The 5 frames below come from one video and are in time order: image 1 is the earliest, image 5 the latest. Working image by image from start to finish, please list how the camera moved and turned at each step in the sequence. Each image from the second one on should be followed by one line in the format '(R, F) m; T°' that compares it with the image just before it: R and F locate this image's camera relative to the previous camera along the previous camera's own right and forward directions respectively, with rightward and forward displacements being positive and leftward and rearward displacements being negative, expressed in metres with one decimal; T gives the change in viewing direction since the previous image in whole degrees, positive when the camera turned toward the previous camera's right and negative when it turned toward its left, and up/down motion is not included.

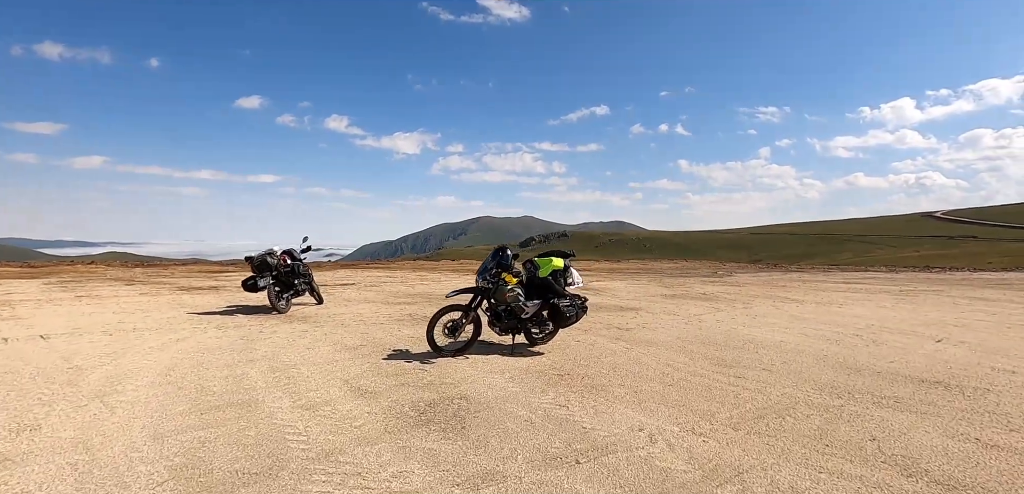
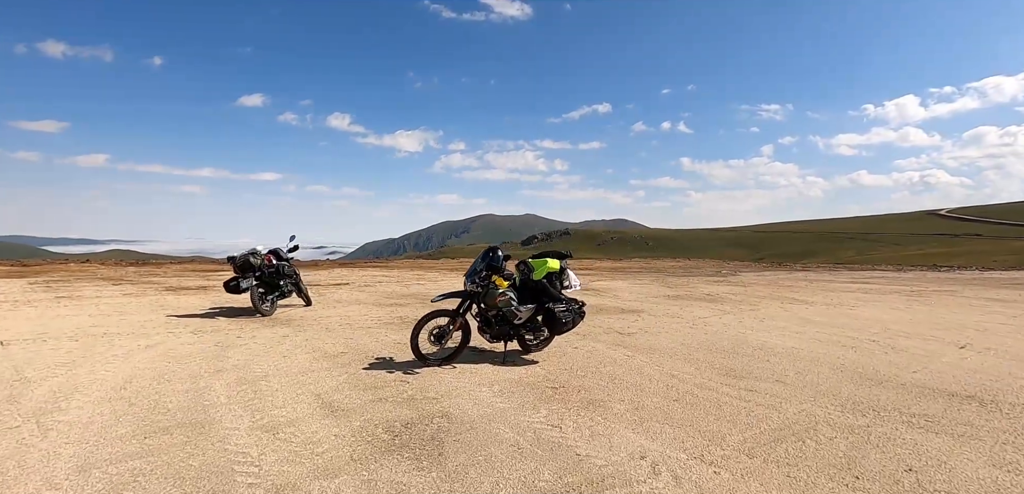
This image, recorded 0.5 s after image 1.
(+0.2, +0.6) m; 0°
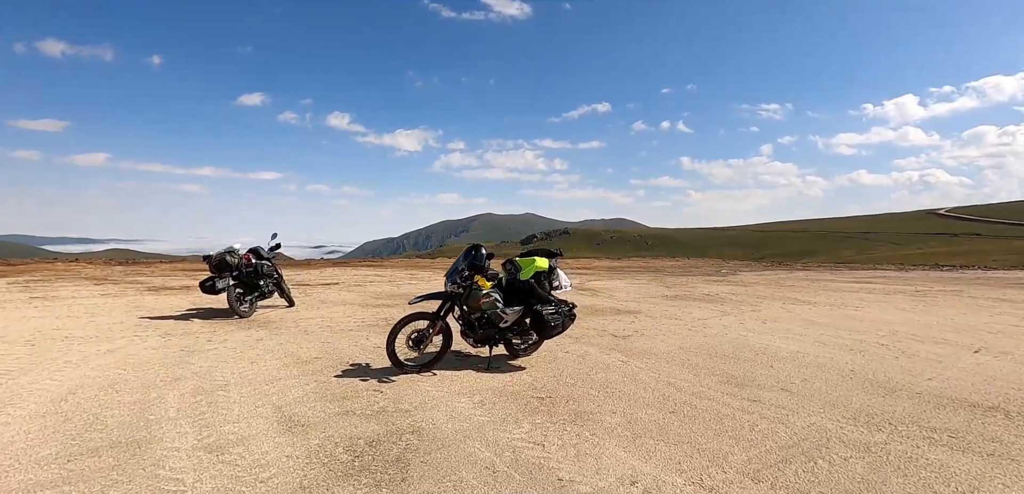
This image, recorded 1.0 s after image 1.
(+0.2, +0.5) m; 0°
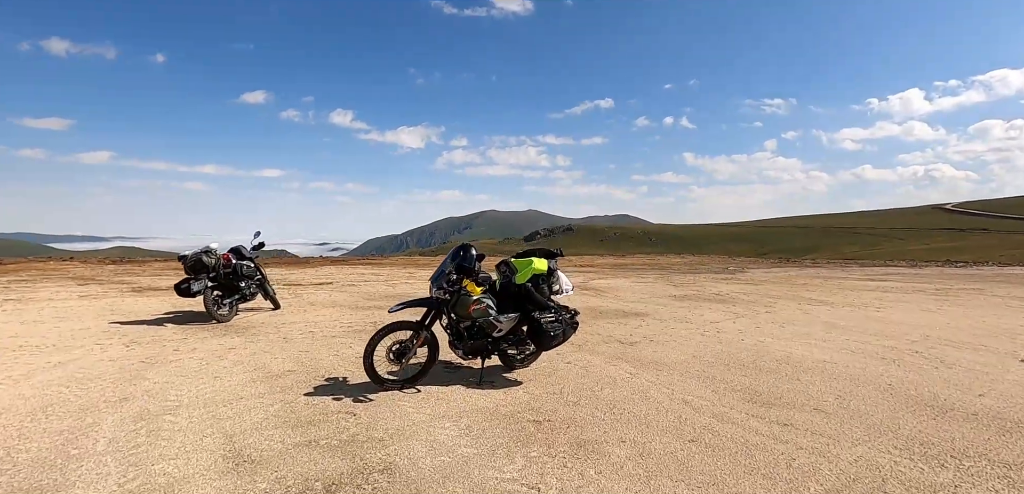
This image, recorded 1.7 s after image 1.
(+0.1, +0.8) m; 0°
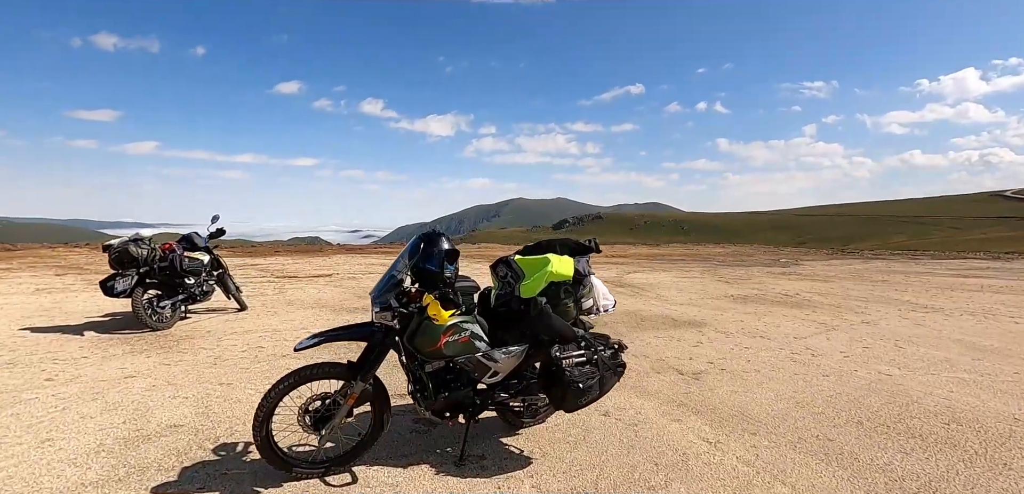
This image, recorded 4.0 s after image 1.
(+0.2, +2.6) m; -3°
